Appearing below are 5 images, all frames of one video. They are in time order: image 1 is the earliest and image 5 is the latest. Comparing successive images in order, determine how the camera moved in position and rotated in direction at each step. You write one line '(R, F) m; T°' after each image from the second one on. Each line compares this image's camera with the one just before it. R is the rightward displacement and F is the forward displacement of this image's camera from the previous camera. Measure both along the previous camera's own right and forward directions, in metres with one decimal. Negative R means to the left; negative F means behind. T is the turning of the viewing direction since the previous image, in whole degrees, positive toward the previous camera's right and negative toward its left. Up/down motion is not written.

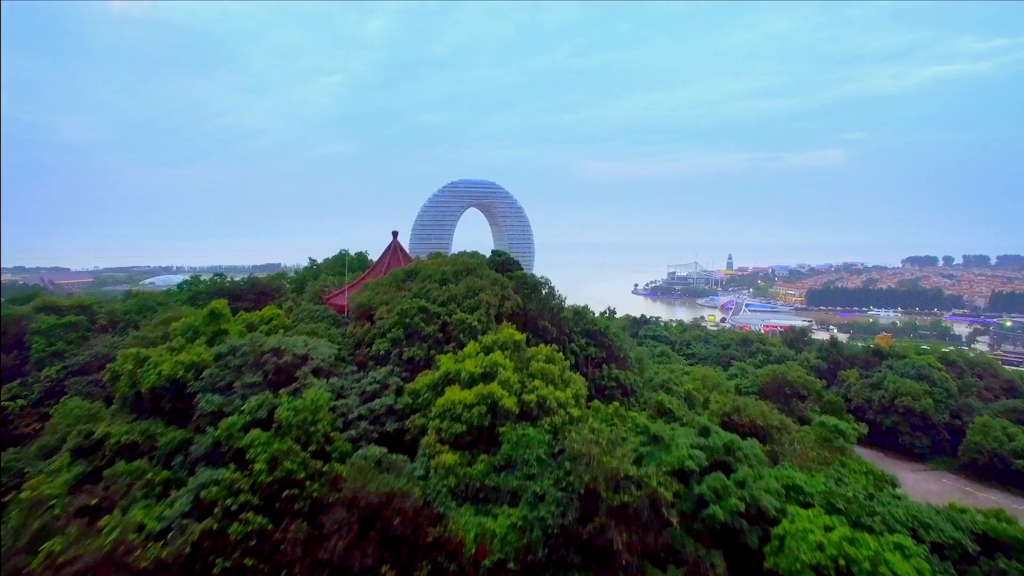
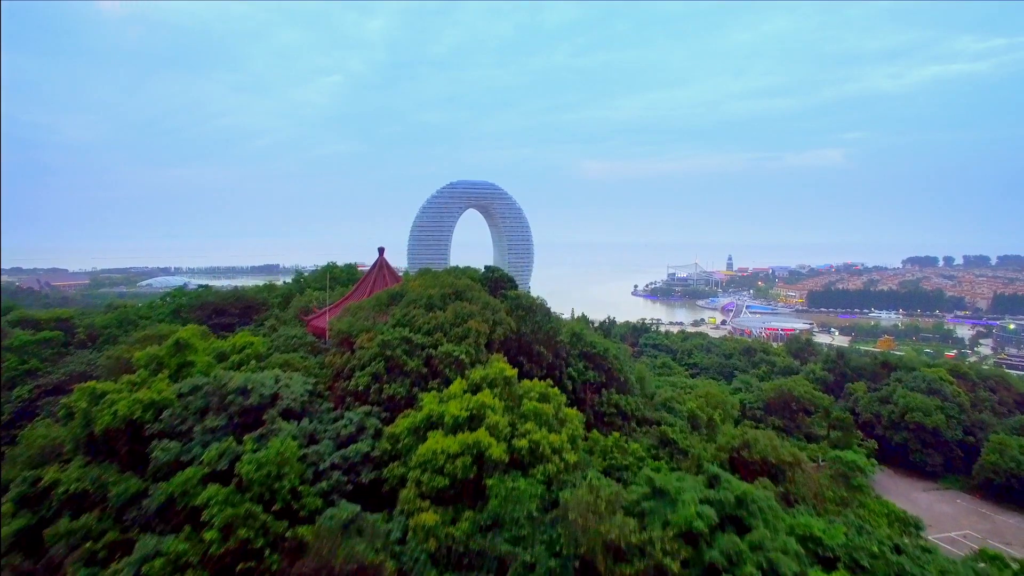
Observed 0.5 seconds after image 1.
(0.0, +0.3) m; 0°
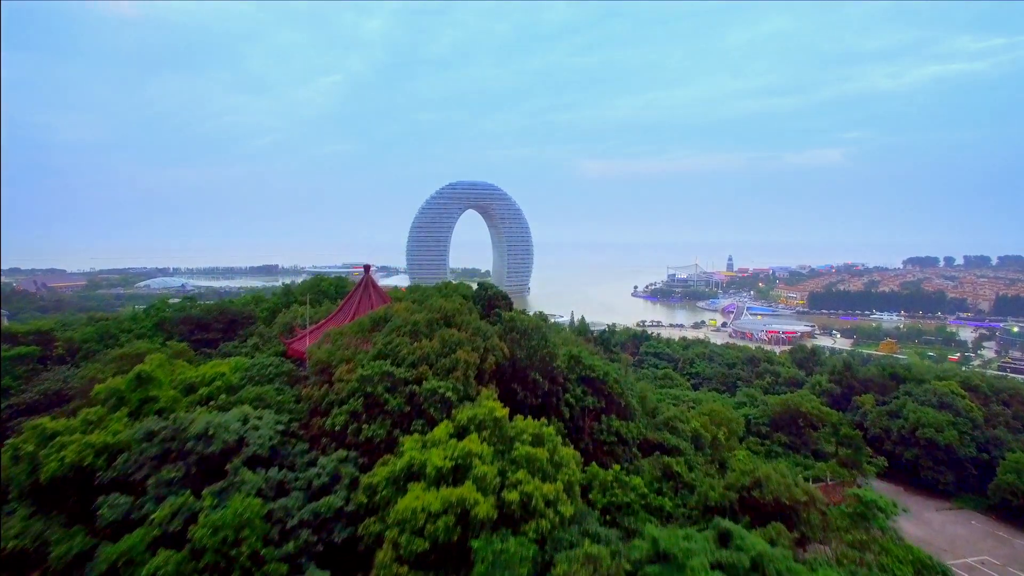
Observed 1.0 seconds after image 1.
(0.0, +0.3) m; 0°
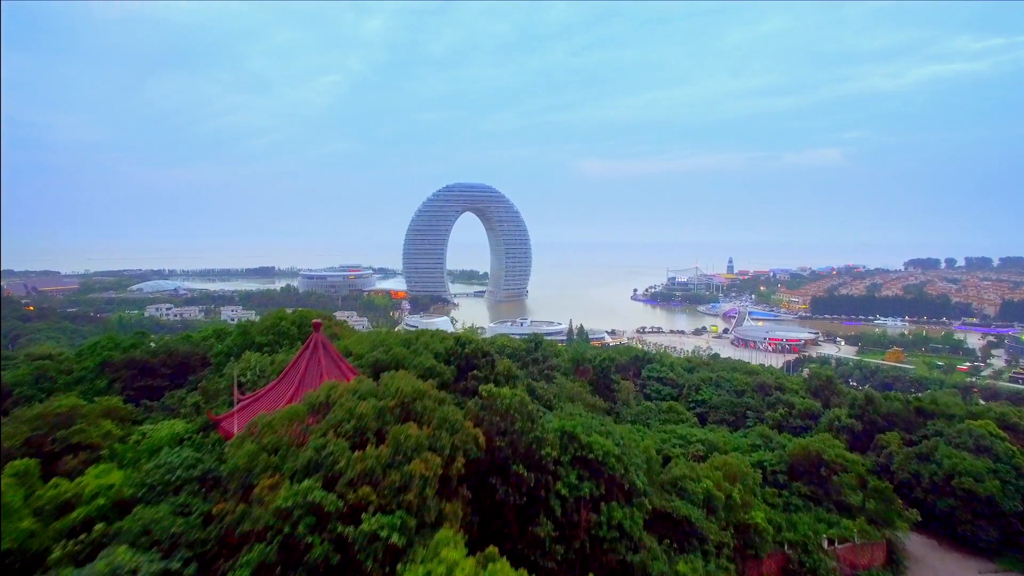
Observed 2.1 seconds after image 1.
(+0.1, +0.7) m; 0°
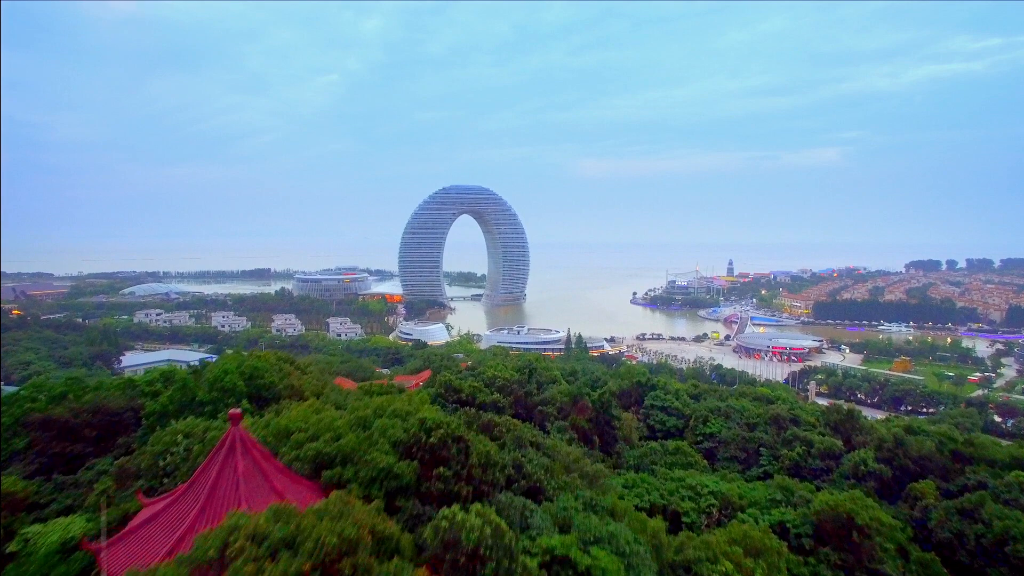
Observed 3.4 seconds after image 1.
(+0.1, +0.8) m; 0°
